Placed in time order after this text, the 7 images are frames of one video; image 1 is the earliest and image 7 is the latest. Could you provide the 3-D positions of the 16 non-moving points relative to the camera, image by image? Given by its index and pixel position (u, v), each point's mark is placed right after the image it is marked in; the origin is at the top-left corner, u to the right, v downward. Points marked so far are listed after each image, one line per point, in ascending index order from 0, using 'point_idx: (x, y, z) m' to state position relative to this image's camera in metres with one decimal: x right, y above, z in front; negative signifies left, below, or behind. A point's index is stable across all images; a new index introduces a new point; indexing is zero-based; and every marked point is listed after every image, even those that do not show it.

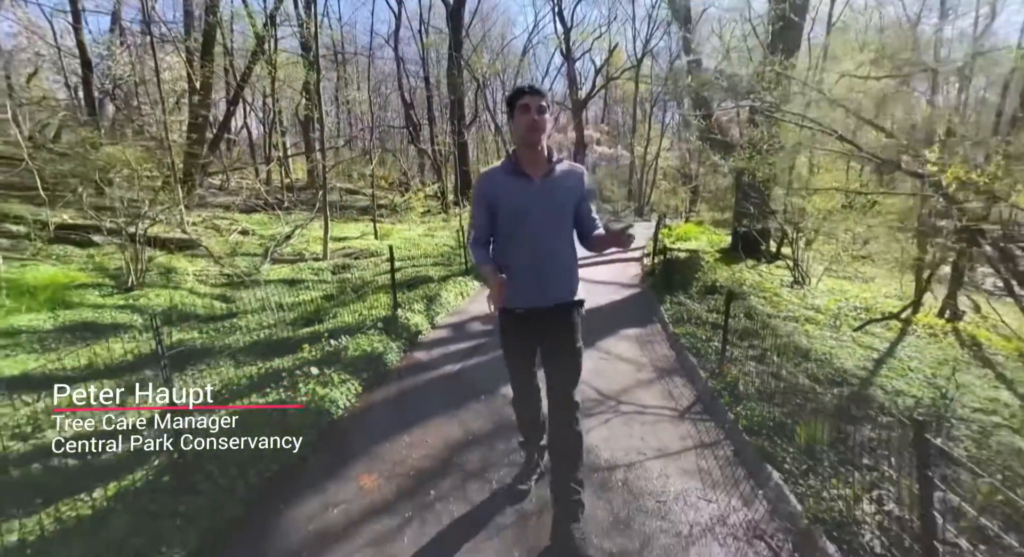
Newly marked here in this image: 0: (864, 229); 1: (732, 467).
0: (+4.6, +0.6, +6.3) m
1: (+1.6, -1.3, +3.4) m
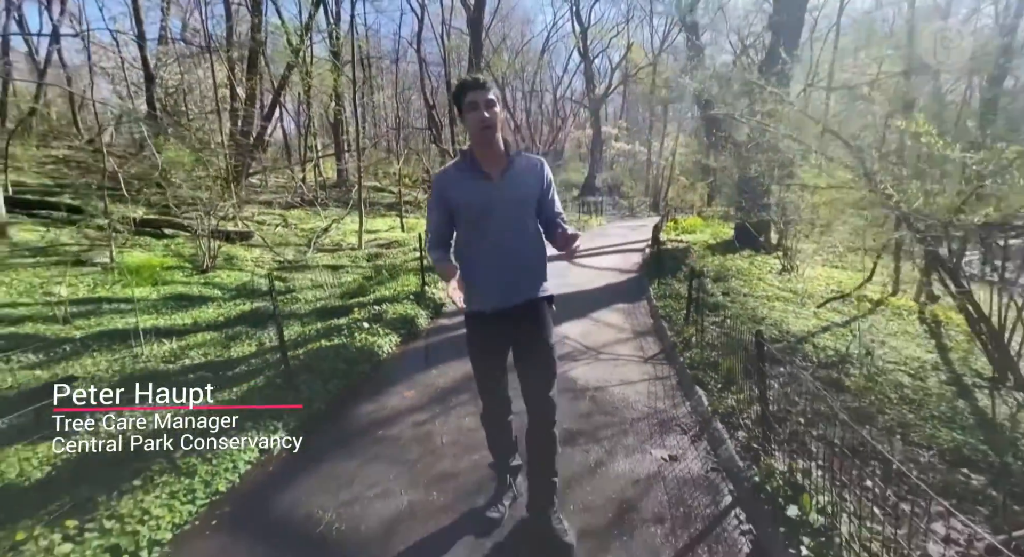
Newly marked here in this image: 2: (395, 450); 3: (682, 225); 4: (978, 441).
0: (+4.8, +0.9, +7.4) m
1: (+1.6, -1.1, +4.6) m
2: (-0.9, -1.3, +3.5) m
3: (+7.0, +2.2, +19.6) m
4: (+3.6, -1.3, +3.8) m
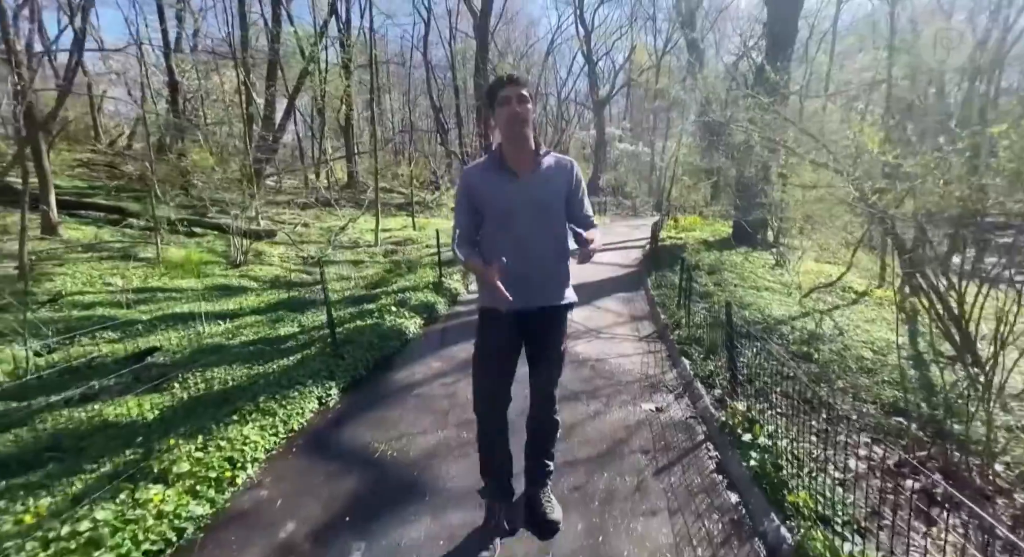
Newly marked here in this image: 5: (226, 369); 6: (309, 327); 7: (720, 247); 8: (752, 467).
0: (+4.9, +1.1, +8.1) m
1: (+1.7, -0.9, +5.4) m
2: (-0.8, -1.1, +4.3) m
3: (+7.3, +2.3, +20.3) m
4: (+3.7, -1.1, +4.5) m
5: (-2.7, -0.9, +4.6) m
6: (-2.5, -0.6, +5.9) m
7: (+6.1, +0.9, +14.1) m
8: (+1.6, -1.2, +3.2) m
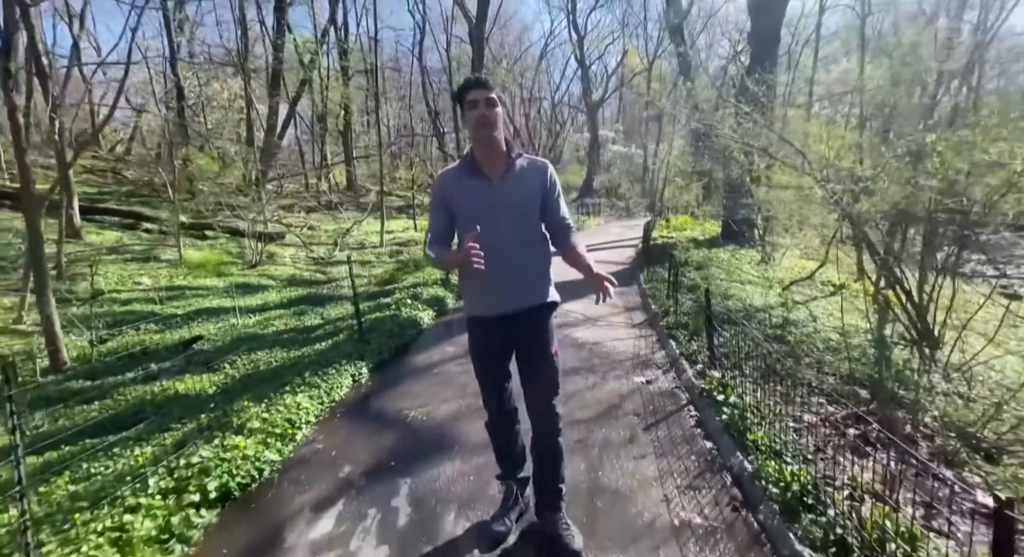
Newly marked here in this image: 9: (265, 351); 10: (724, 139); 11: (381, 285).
0: (+4.9, +1.2, +8.8) m
1: (+1.8, -0.8, +6.0) m
2: (-0.7, -1.1, +4.9) m
3: (+7.1, +2.4, +21.0) m
4: (+3.8, -1.0, +5.1) m
5: (-2.7, -0.8, +5.2) m
6: (-2.4, -0.5, +6.5) m
7: (+6.1, +1.0, +14.8) m
8: (+1.7, -1.1, +3.8) m
9: (-2.7, -0.8, +5.2) m
10: (+4.6, +3.0, +10.2) m
11: (-2.4, -0.1, +8.9) m
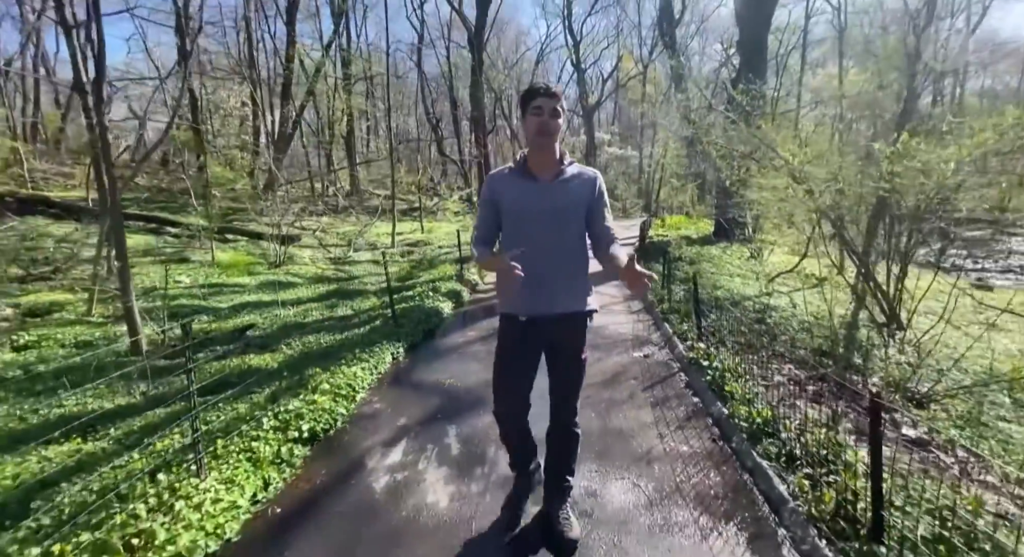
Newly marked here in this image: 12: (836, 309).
0: (+5.1, +1.3, +9.7) m
1: (+2.0, -0.7, +6.8) m
2: (-0.5, -1.0, +5.7) m
3: (+7.2, +2.5, +21.9) m
4: (+4.0, -0.8, +6.0) m
5: (-2.5, -0.7, +6.0) m
6: (-2.2, -0.5, +7.3) m
7: (+6.2, +1.2, +15.7) m
8: (+1.9, -1.0, +4.6) m
9: (-2.5, -0.7, +6.0) m
10: (+4.7, +3.1, +11.1) m
11: (-2.3, -0.1, +9.7) m
12: (+5.7, -0.6, +8.5) m
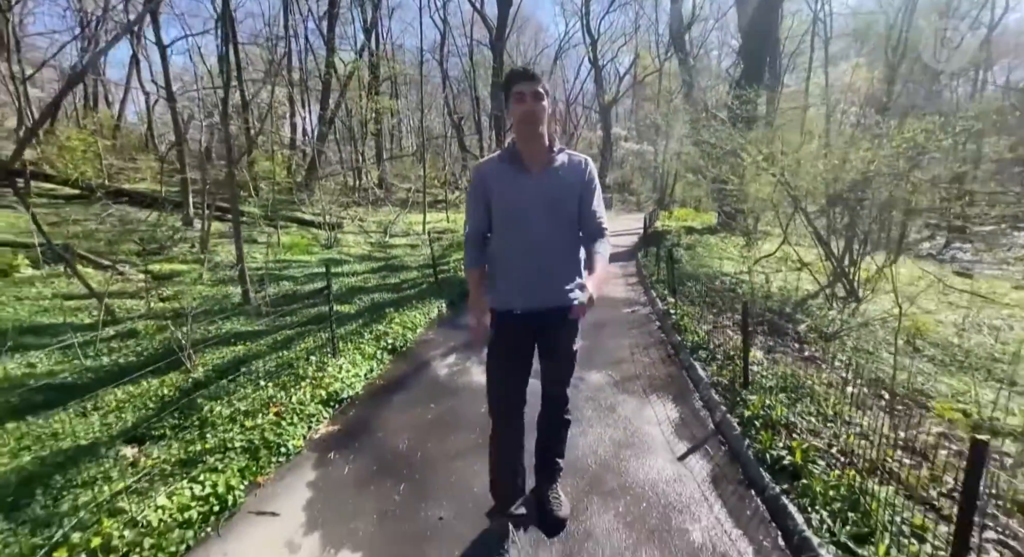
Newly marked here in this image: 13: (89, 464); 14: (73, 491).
0: (+5.5, +1.7, +11.2) m
1: (+2.3, -0.3, +8.5) m
2: (-0.2, -0.5, +7.4) m
3: (+8.1, +3.0, +23.2) m
4: (+4.3, -0.5, +7.5) m
5: (-2.2, -0.3, +7.7) m
6: (-1.9, 0.0, +9.0) m
7: (+6.9, +1.6, +17.1) m
8: (+2.1, -0.6, +6.3) m
9: (-2.2, -0.3, +7.8) m
10: (+5.2, +3.5, +12.6) m
11: (-1.9, +0.4, +11.4) m
12: (+6.1, -0.2, +10.0) m
13: (-2.7, -1.2, +3.1) m
14: (-2.5, -1.2, +2.8) m
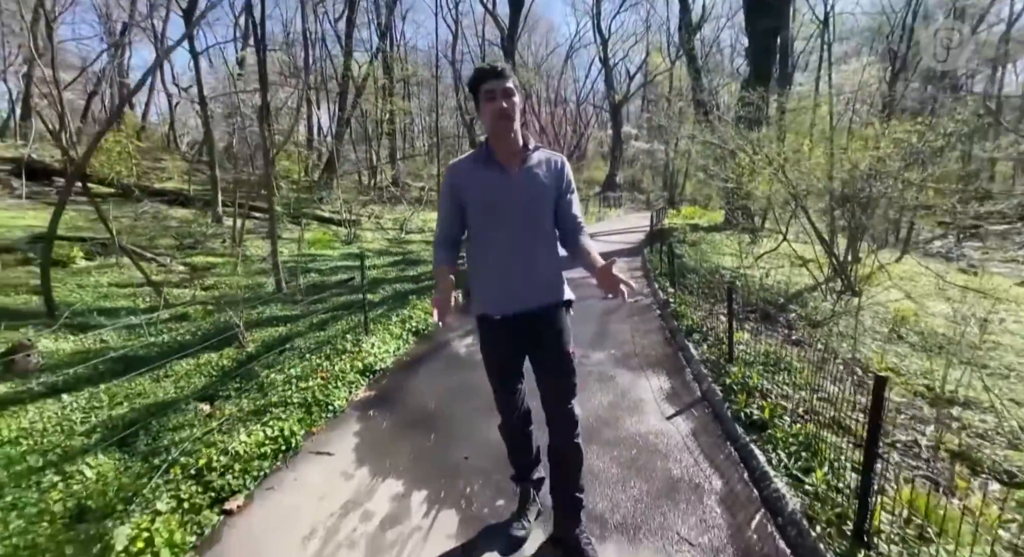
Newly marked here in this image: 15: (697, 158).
0: (+5.8, +1.9, +11.6) m
1: (+2.5, -0.1, +9.0) m
2: (0.0, -0.4, +8.0) m
3: (+8.6, +3.2, +23.6) m
4: (+4.5, -0.3, +8.0) m
5: (-2.0, -0.1, +8.4) m
6: (-1.7, +0.1, +9.6) m
7: (+7.3, +1.8, +17.6) m
8: (+2.3, -0.5, +6.8) m
9: (-2.0, -0.1, +8.4) m
10: (+5.5, +3.7, +13.0) m
11: (-1.6, +0.6, +12.1) m
12: (+6.3, 0.0, +10.4) m
13: (-2.6, -1.0, +3.7) m
14: (-2.4, -1.1, +3.4) m
15: (+7.4, +5.0, +19.7) m
